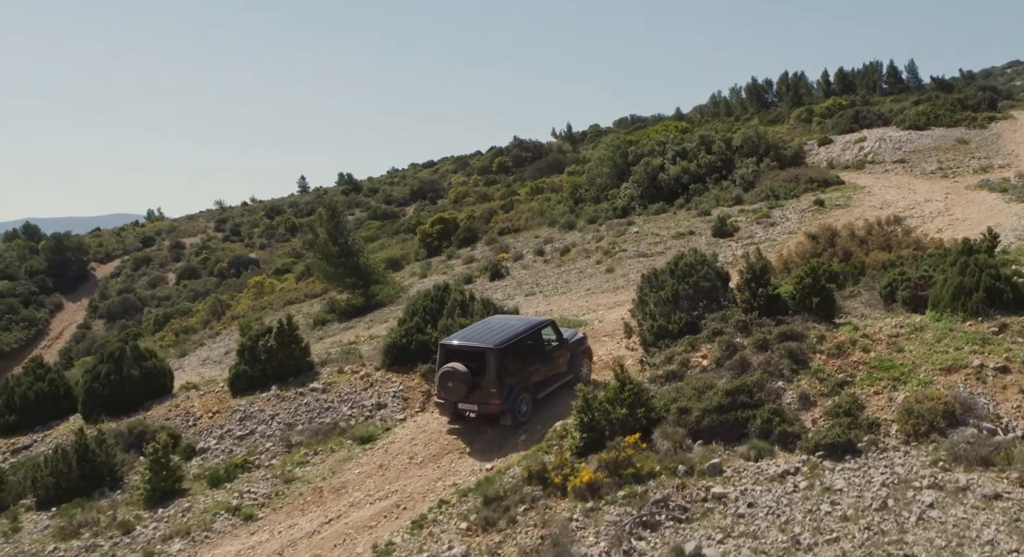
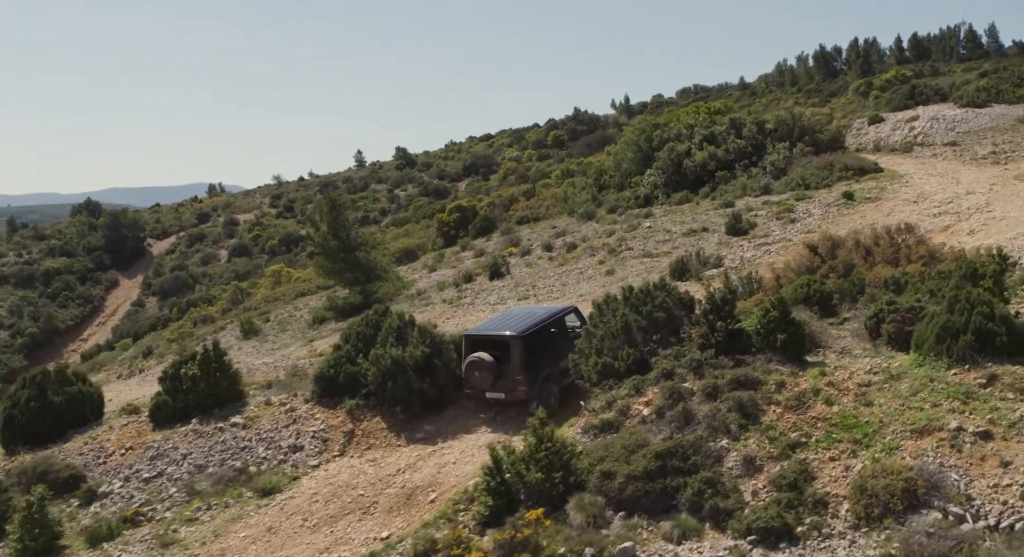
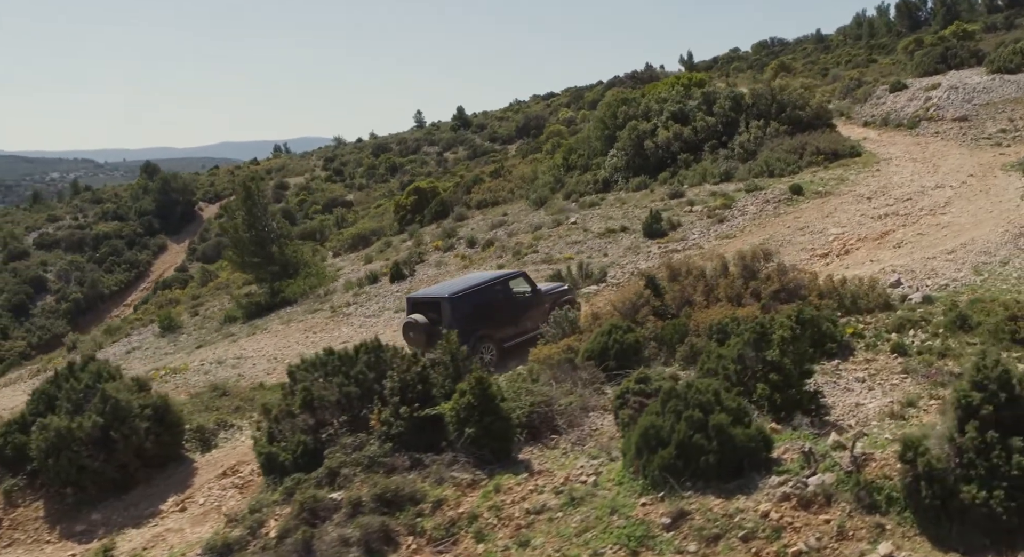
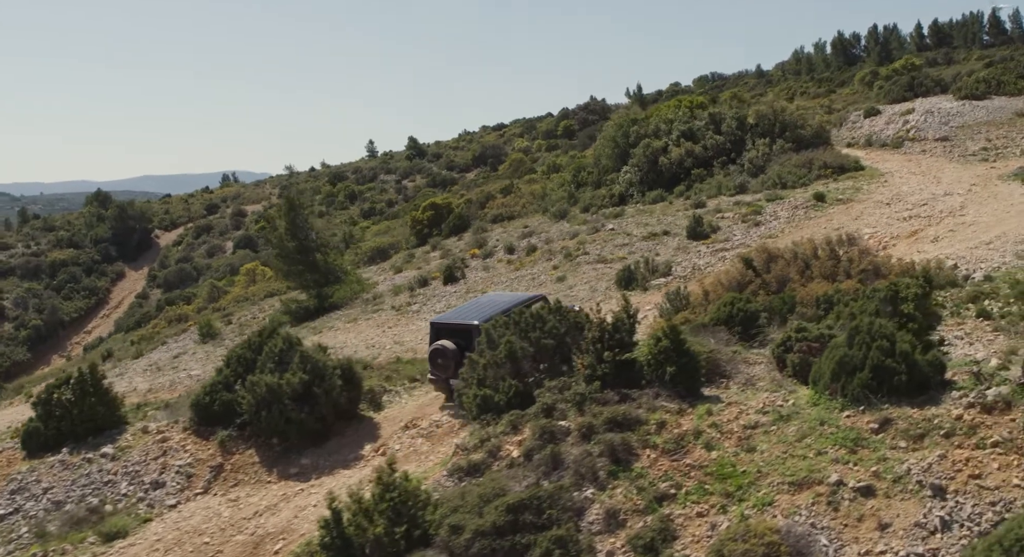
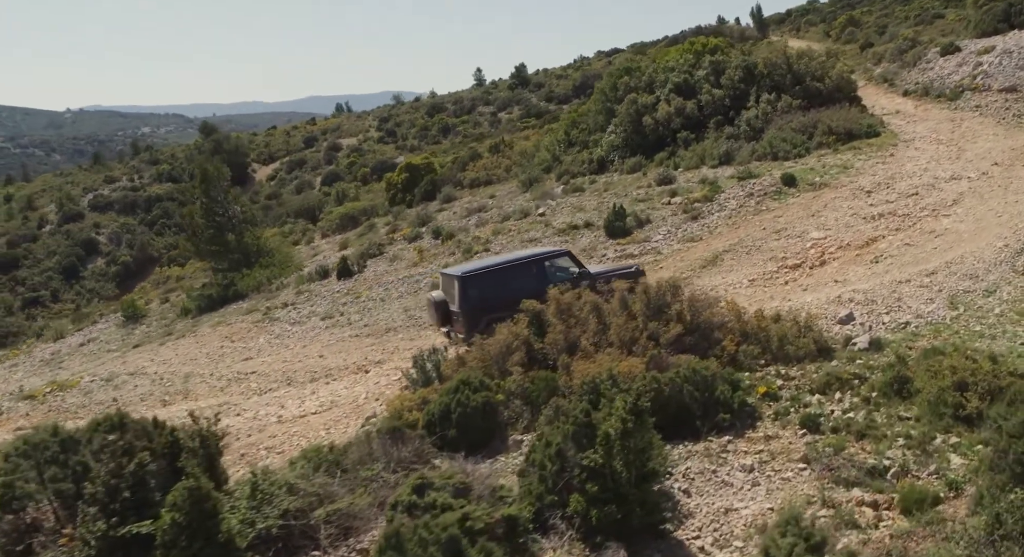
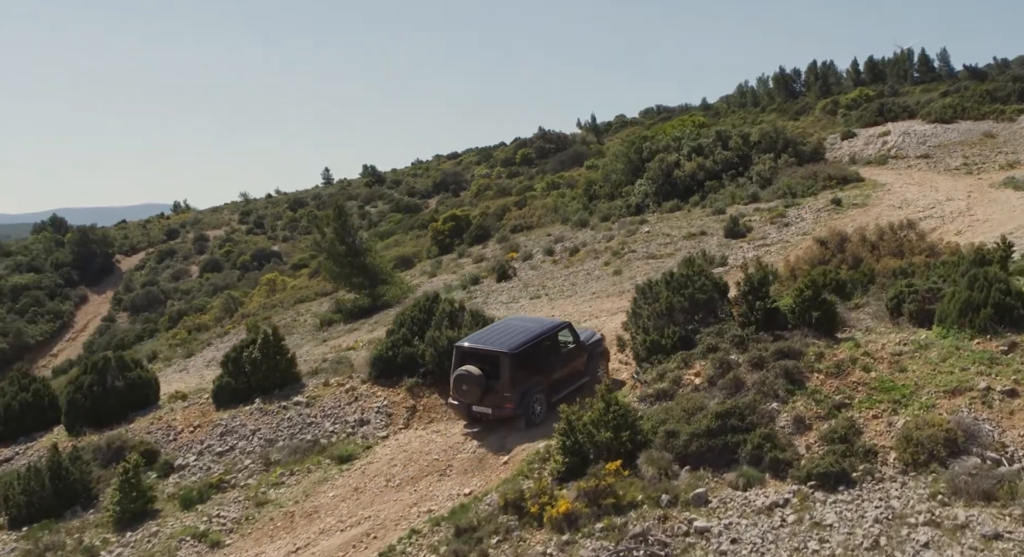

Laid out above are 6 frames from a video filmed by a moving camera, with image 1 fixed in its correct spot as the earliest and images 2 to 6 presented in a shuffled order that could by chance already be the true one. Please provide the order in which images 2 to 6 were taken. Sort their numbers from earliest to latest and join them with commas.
6, 2, 4, 3, 5
